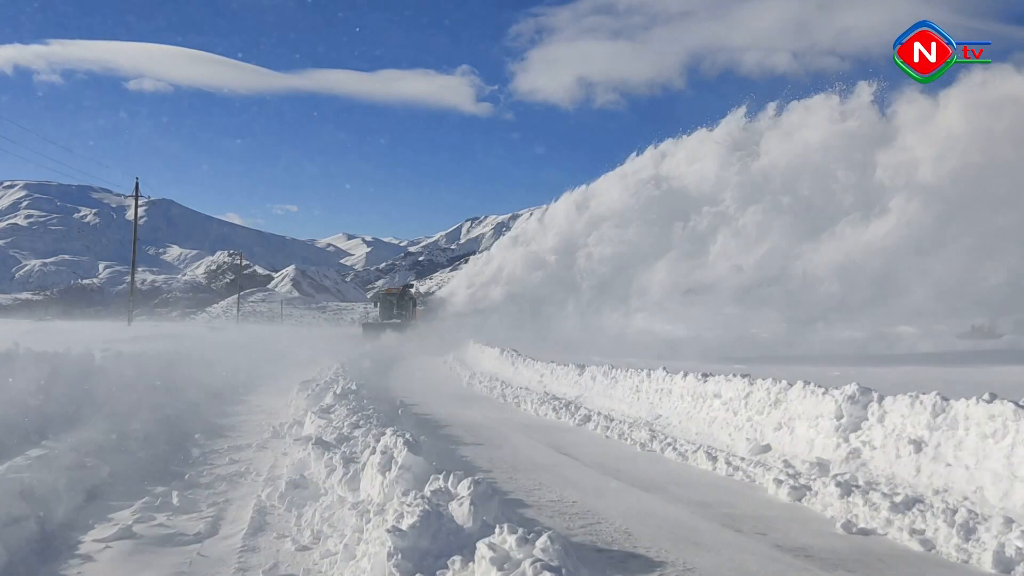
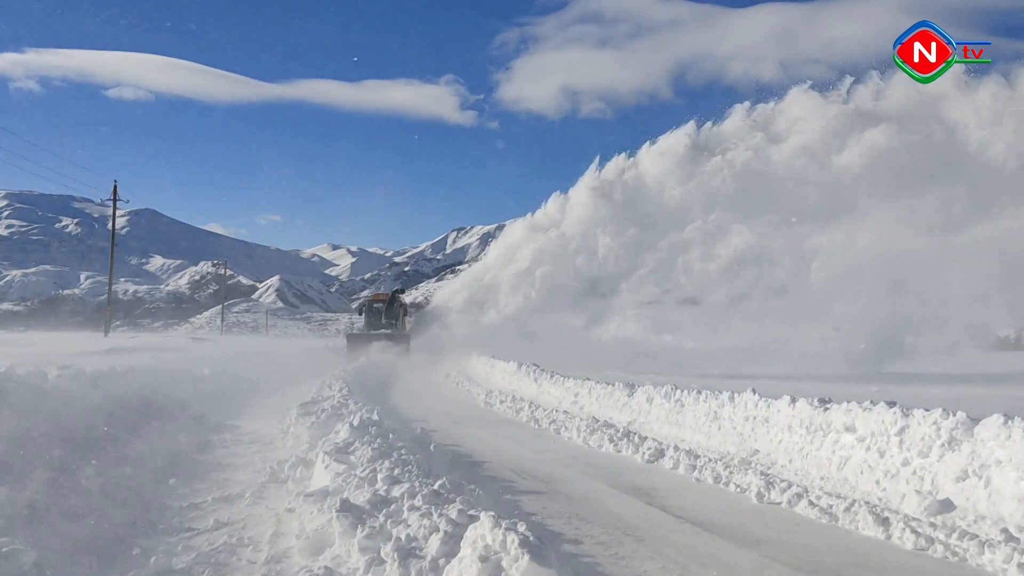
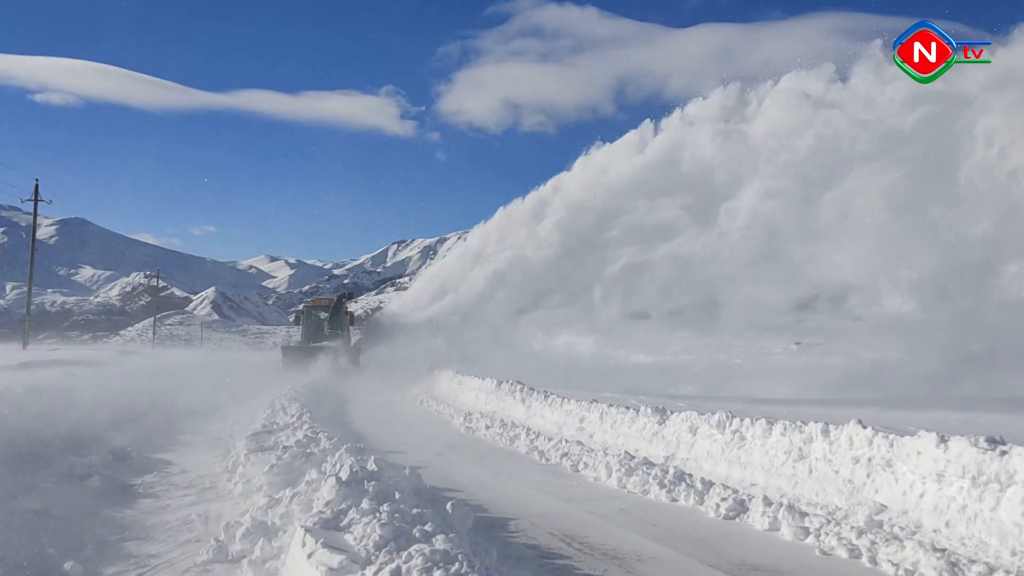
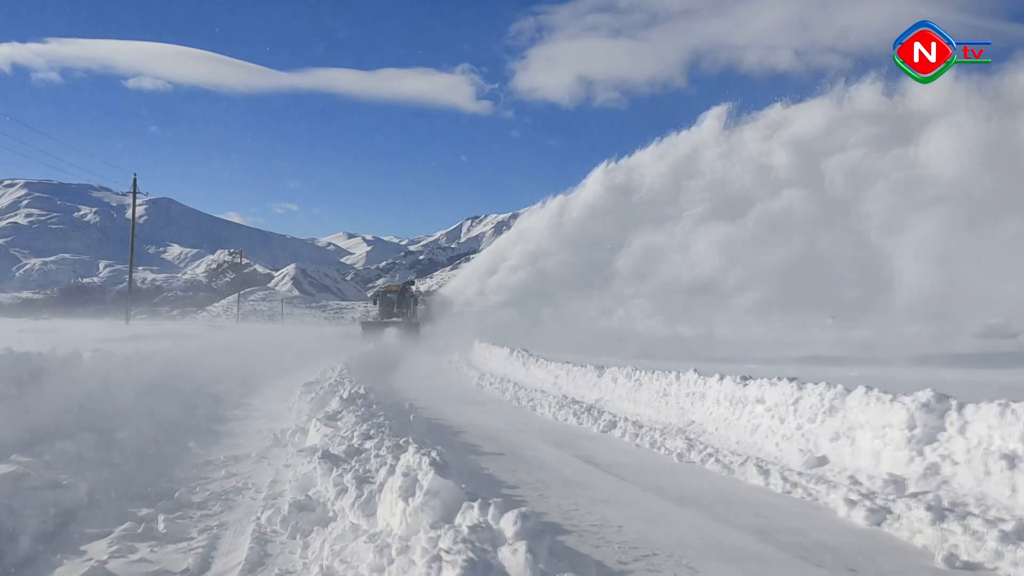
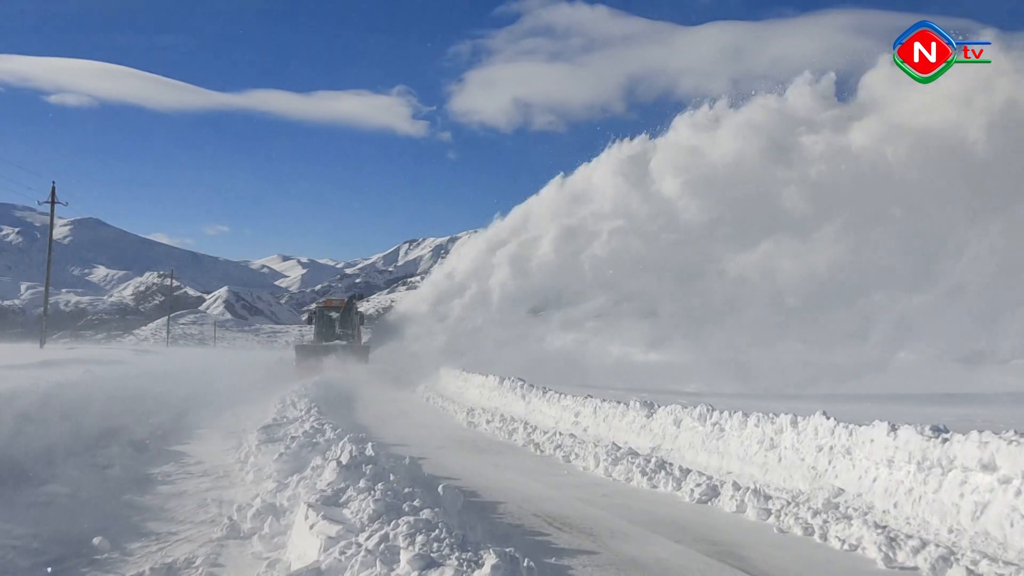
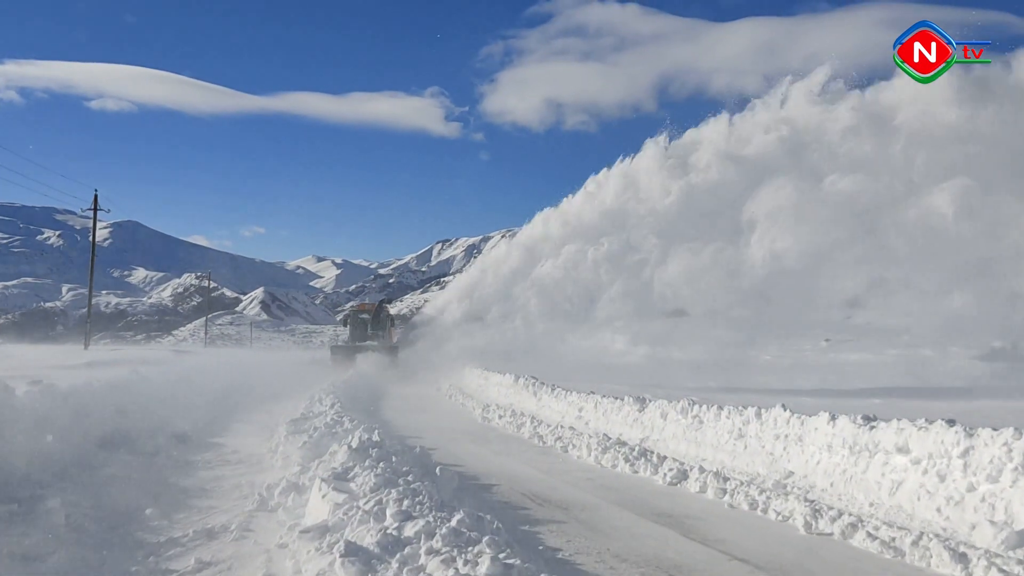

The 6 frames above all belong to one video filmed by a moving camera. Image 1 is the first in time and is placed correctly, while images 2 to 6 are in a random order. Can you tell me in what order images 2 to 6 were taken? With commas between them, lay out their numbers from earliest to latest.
4, 2, 6, 5, 3
